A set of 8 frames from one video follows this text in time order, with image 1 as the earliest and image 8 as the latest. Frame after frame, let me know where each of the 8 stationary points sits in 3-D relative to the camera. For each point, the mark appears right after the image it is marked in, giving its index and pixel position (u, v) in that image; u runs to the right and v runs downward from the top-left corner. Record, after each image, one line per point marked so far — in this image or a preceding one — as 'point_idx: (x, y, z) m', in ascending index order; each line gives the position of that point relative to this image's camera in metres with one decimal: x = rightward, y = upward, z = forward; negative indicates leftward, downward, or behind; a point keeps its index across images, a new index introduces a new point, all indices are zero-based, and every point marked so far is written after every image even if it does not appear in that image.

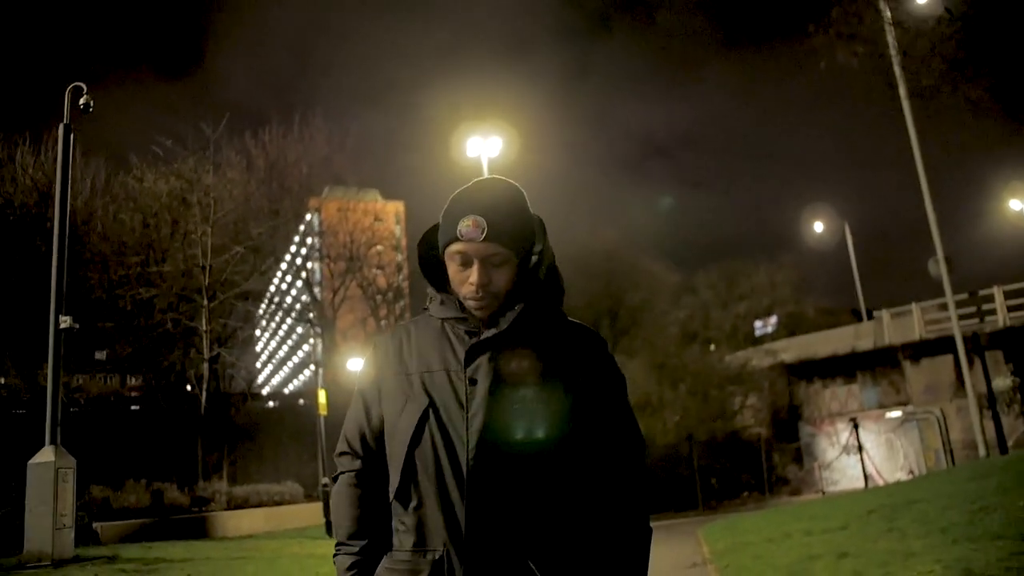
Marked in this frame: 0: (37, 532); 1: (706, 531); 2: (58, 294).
0: (-6.8, -3.5, +11.8) m
1: (+3.5, -4.4, +14.9) m
2: (-7.5, -0.1, +13.7) m
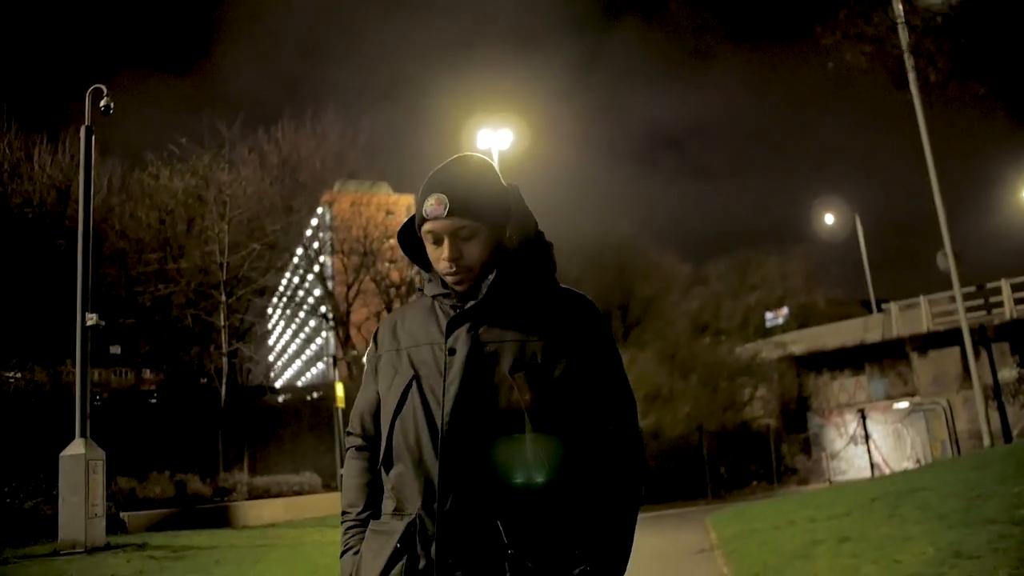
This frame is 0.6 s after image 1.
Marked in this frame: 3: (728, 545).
0: (-6.6, -3.5, +12.2) m
1: (+3.8, -4.3, +15.3) m
2: (-7.2, -0.1, +14.2) m
3: (+2.7, -3.2, +10.4) m
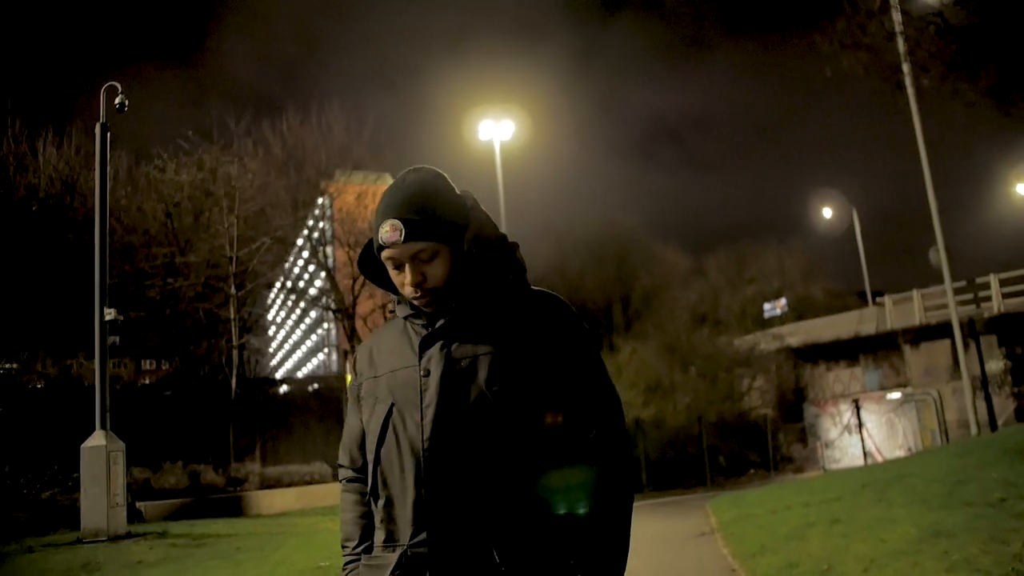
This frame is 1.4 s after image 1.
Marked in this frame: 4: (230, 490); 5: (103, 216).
0: (-6.5, -3.4, +12.7) m
1: (+3.9, -4.2, +15.8) m
2: (-7.2, -0.1, +14.6) m
3: (+2.8, -3.2, +10.9) m
4: (-6.3, -4.5, +18.4) m
5: (-7.1, +1.2, +14.4) m
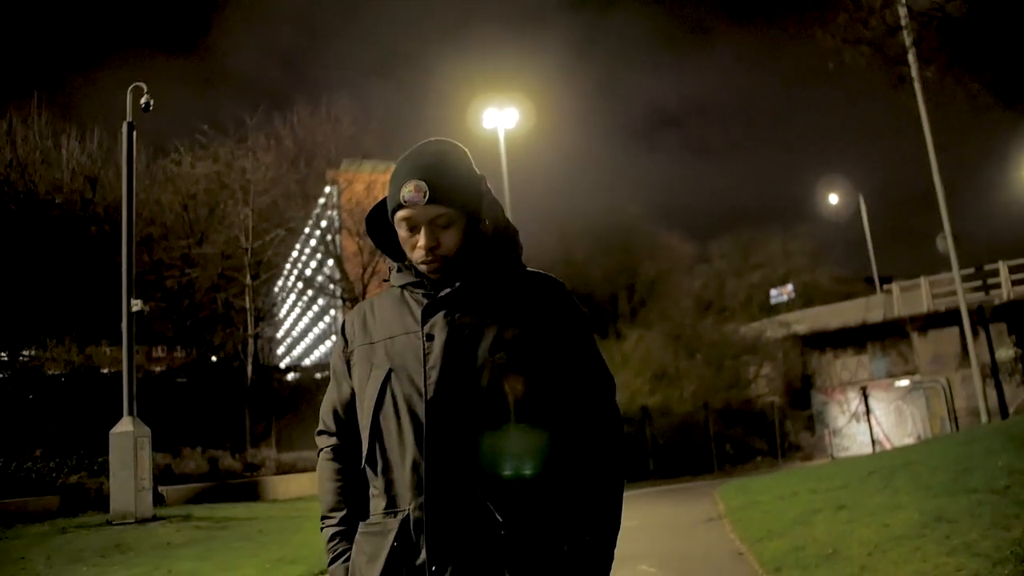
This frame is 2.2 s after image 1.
0: (-6.2, -3.3, +13.1) m
1: (+4.1, -4.0, +16.1) m
2: (-6.9, +0.1, +15.0) m
3: (+3.0, -3.1, +11.2) m
4: (-6.0, -4.3, +18.8) m
5: (-6.9, +1.4, +14.8) m
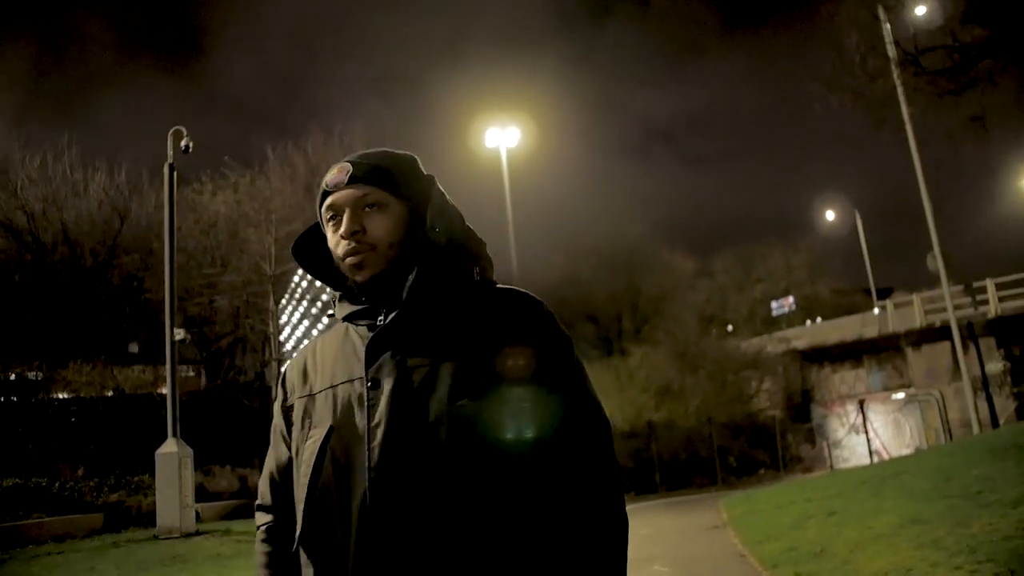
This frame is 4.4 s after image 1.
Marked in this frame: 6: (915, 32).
0: (-5.9, -3.8, +14.1) m
1: (+4.4, -4.4, +17.1) m
2: (-6.6, -0.5, +16.0) m
3: (+3.3, -3.5, +12.2) m
4: (-5.7, -4.9, +19.8) m
5: (-6.6, +0.8, +15.9) m
6: (+4.6, +3.0, +9.4) m
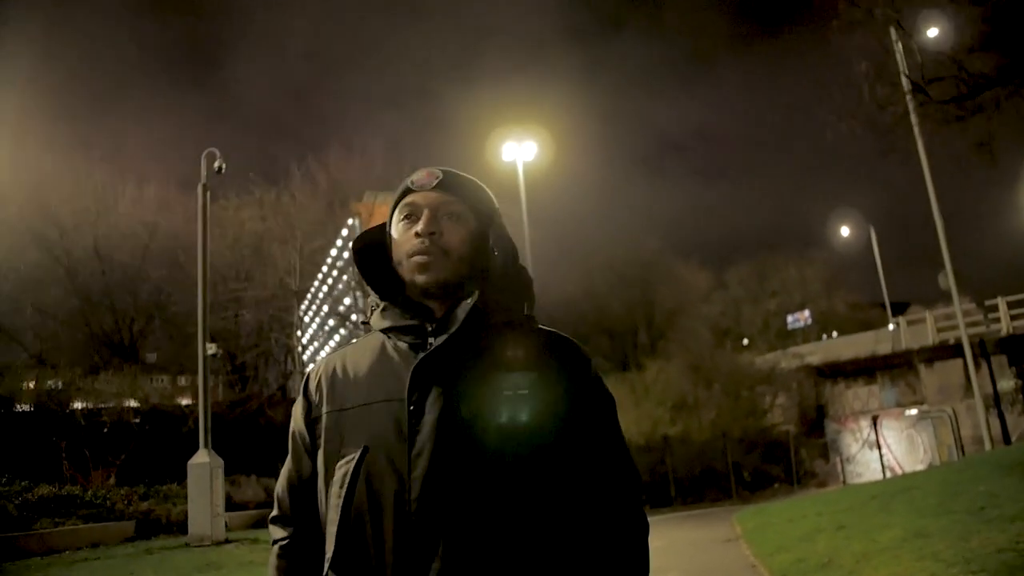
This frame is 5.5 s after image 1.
0: (-5.6, -4.1, +14.7) m
1: (+4.8, -4.8, +17.5) m
2: (-6.3, -0.8, +16.6) m
3: (+3.7, -3.8, +12.6) m
4: (-5.3, -5.3, +20.3) m
5: (-6.3, +0.5, +16.5) m
6: (+4.9, +2.7, +9.9) m
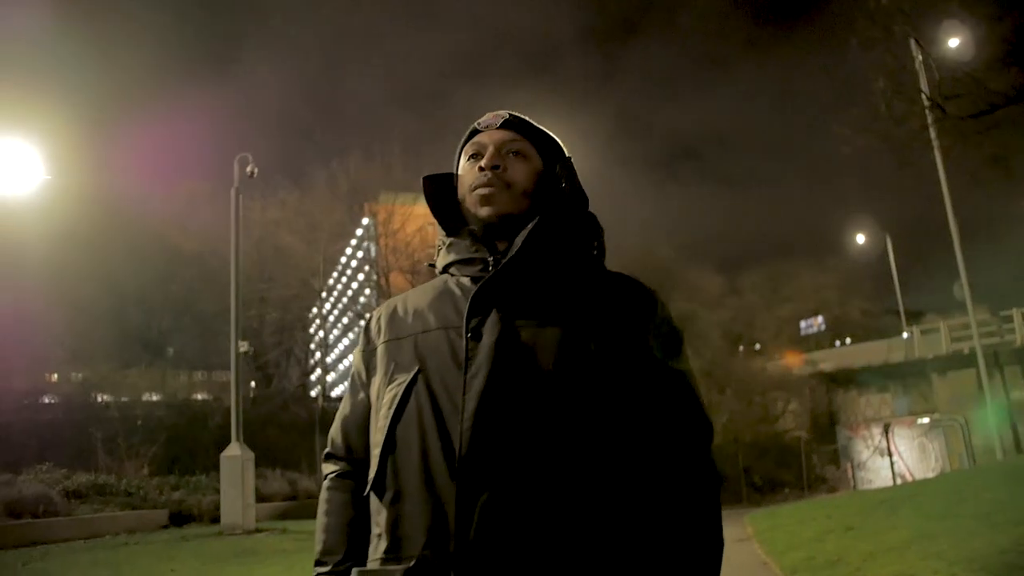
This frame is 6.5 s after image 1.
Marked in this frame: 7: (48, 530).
0: (-5.2, -4.1, +15.3) m
1: (+5.2, -5.0, +18.0) m
2: (-5.8, -0.8, +17.3) m
3: (+4.0, -3.9, +13.1) m
4: (-4.8, -5.3, +20.9) m
5: (-5.8, +0.5, +17.1) m
6: (+5.3, +2.6, +10.3) m
7: (-8.2, -4.3, +14.6) m
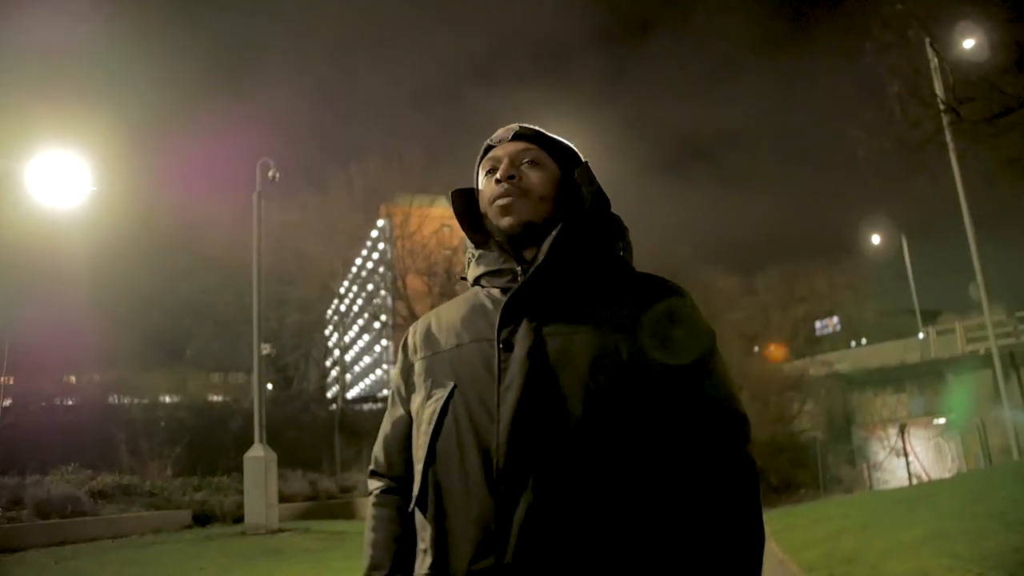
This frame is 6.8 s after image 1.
0: (-4.9, -4.2, +15.6) m
1: (+5.6, -5.0, +18.1) m
2: (-5.4, -0.8, +17.6) m
3: (+4.3, -4.0, +13.2) m
4: (-4.4, -5.4, +21.2) m
5: (-5.4, +0.4, +17.4) m
6: (+5.6, +2.5, +10.5) m
7: (-7.8, -4.4, +14.9) m
